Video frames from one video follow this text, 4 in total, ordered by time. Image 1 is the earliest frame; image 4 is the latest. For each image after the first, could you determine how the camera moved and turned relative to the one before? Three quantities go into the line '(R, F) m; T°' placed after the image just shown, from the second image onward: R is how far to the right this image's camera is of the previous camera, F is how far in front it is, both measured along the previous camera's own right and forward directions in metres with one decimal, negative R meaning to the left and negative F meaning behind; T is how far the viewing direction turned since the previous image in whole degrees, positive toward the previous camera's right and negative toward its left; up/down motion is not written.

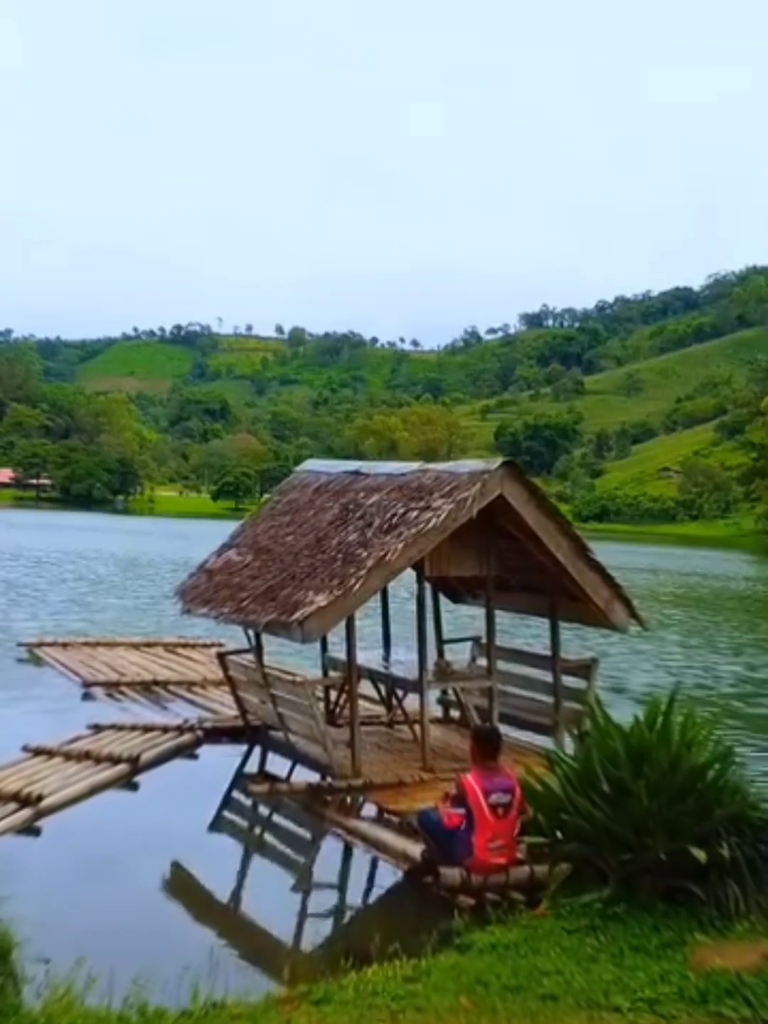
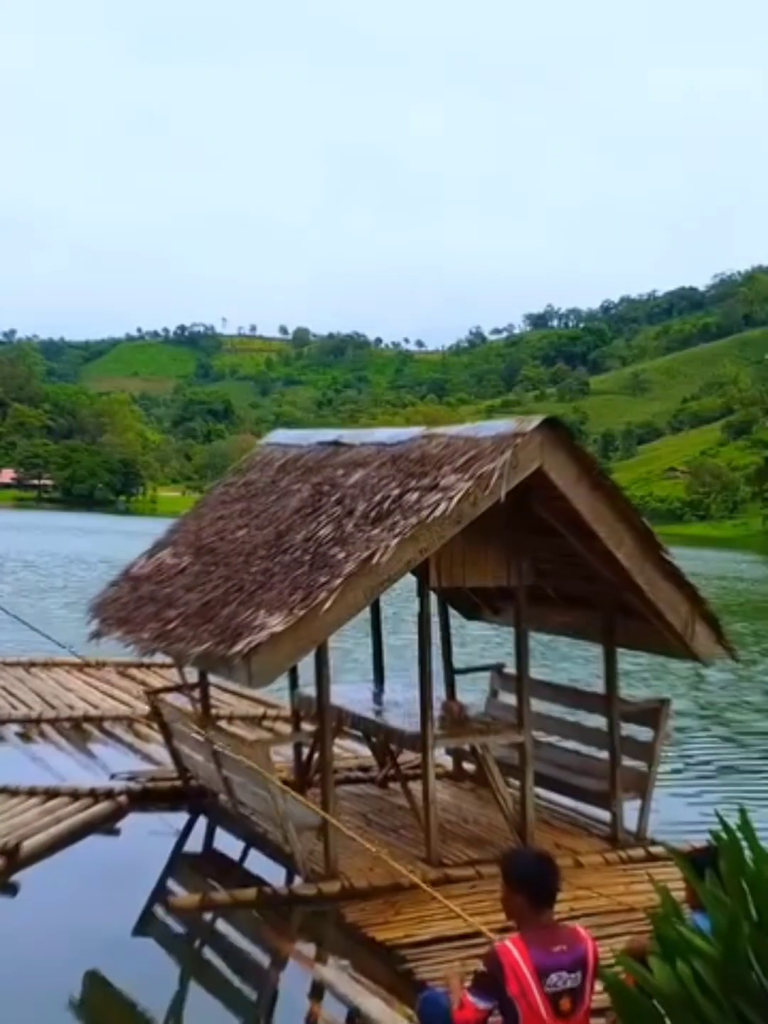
(+0.1, +4.0) m; 0°
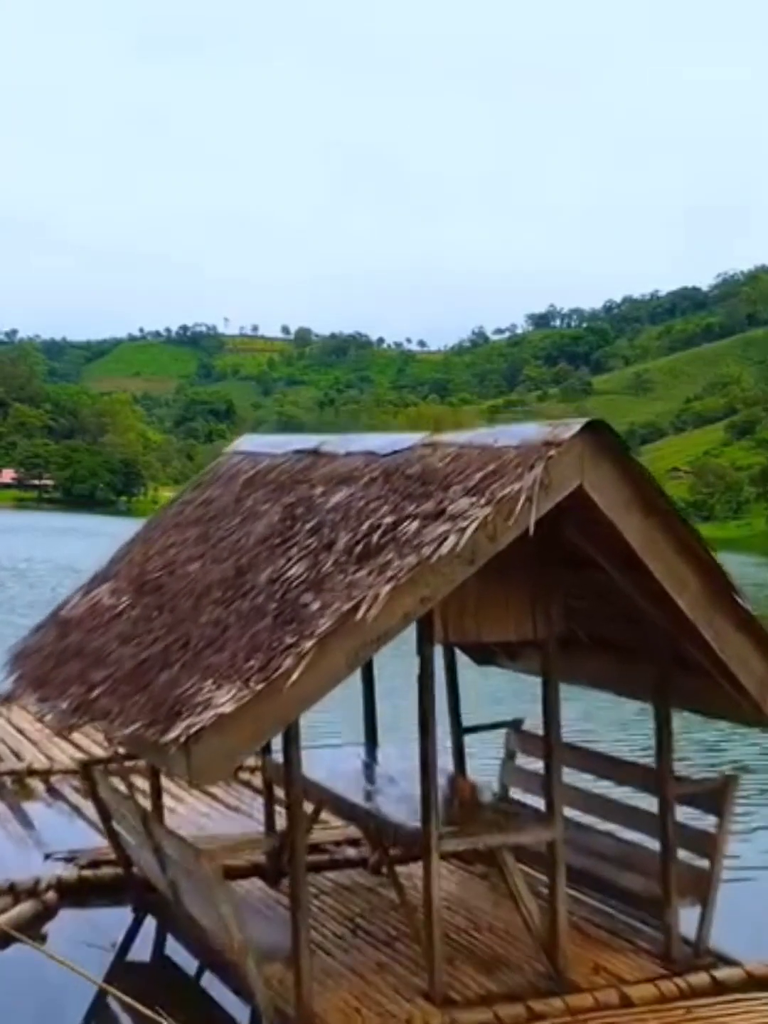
(+0.1, +2.2) m; 0°
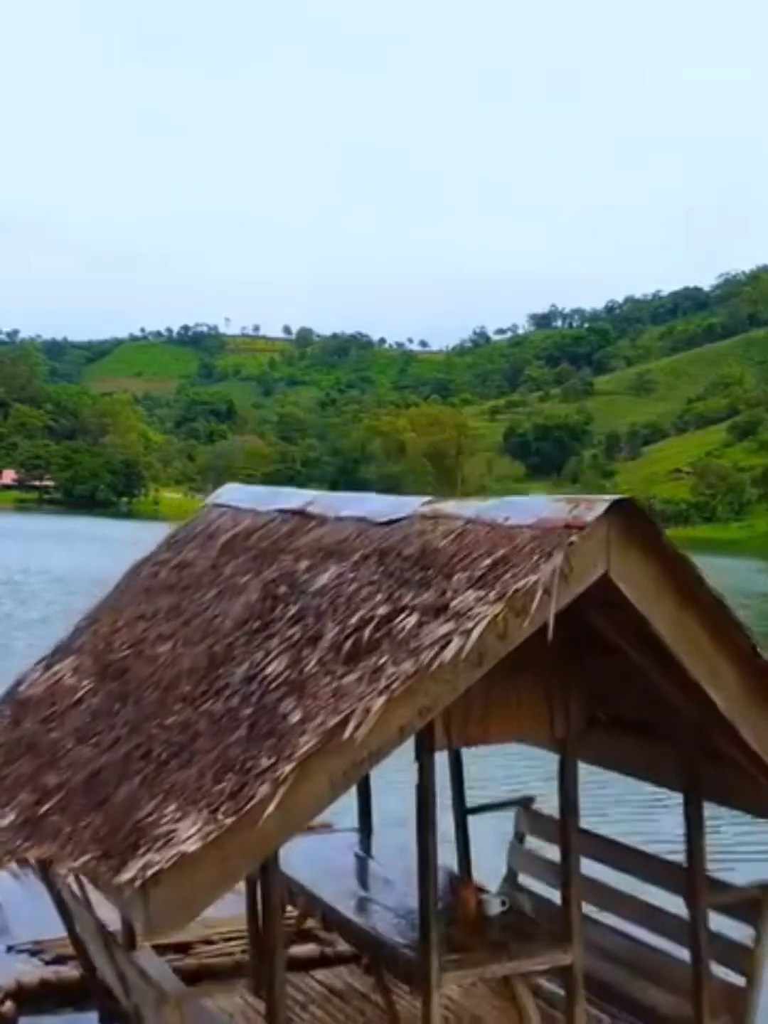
(0.0, +0.9) m; 0°
